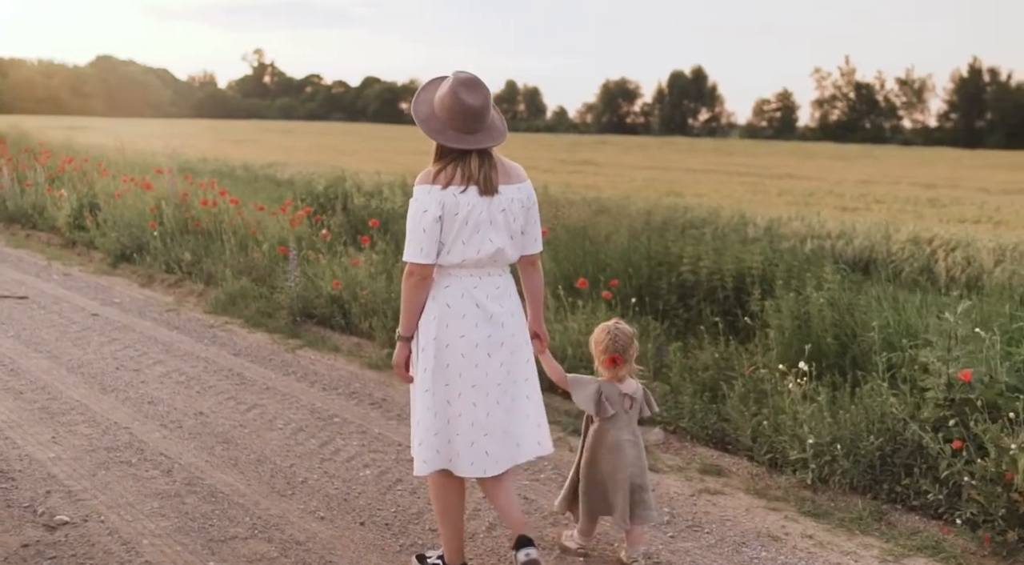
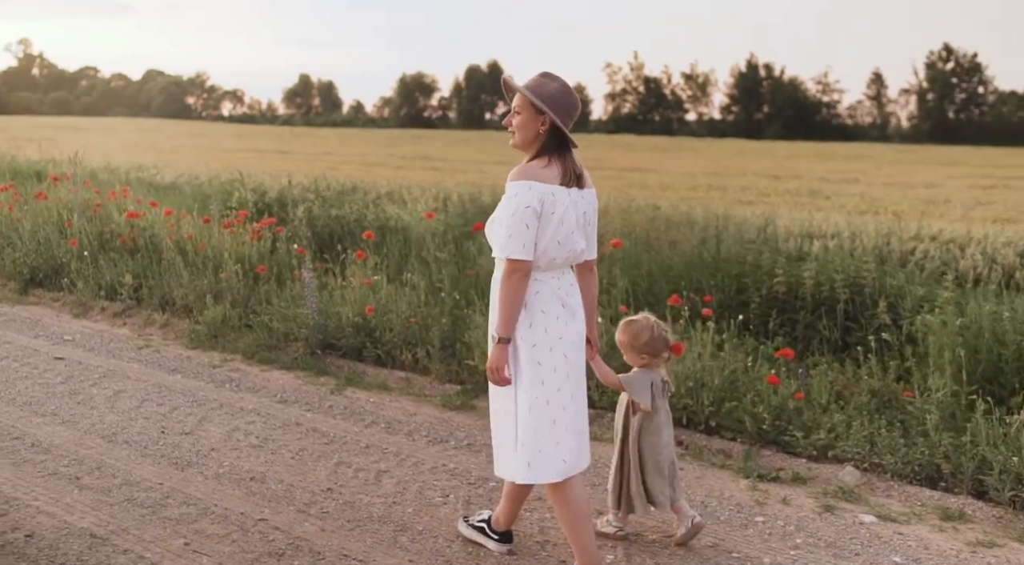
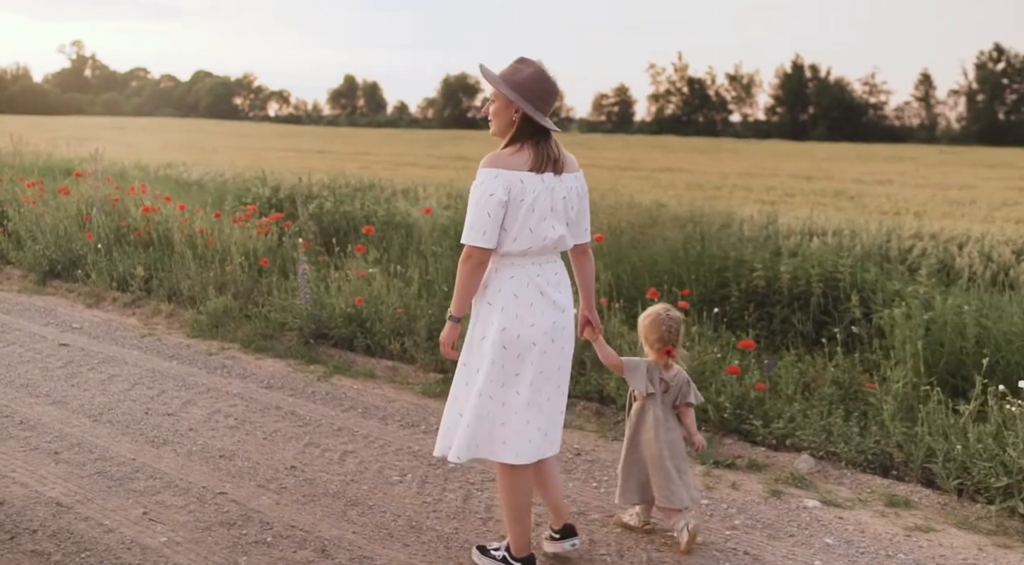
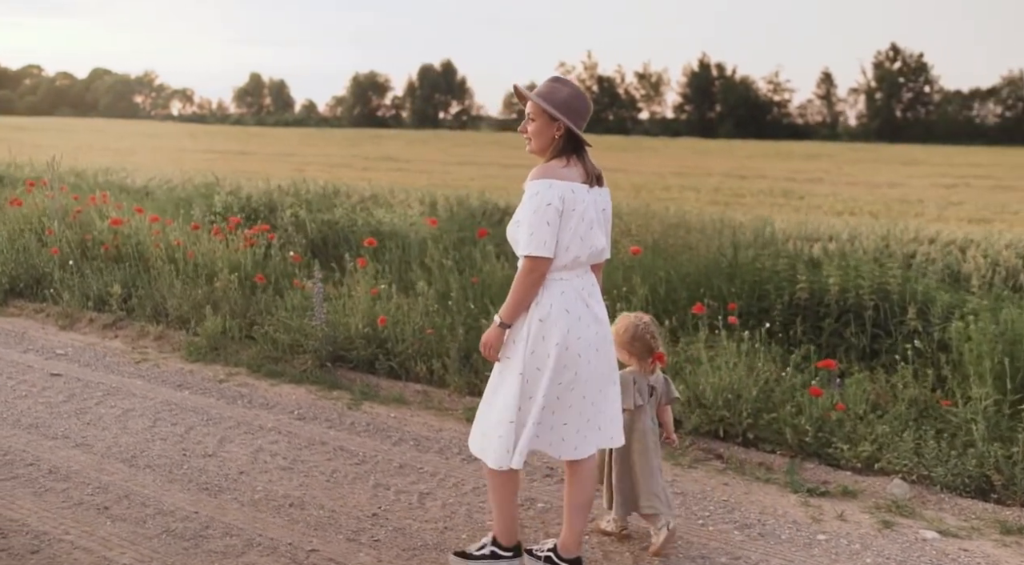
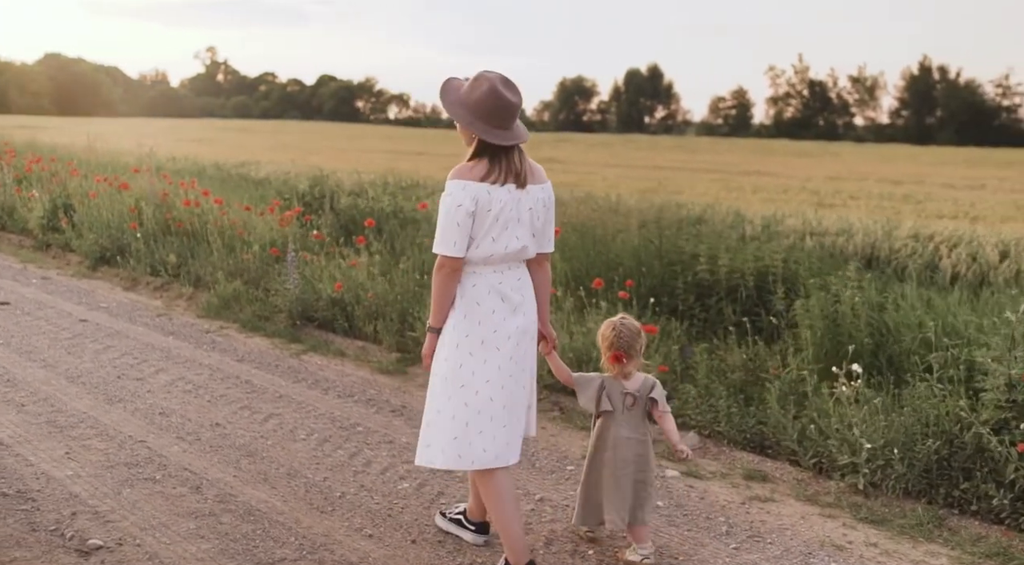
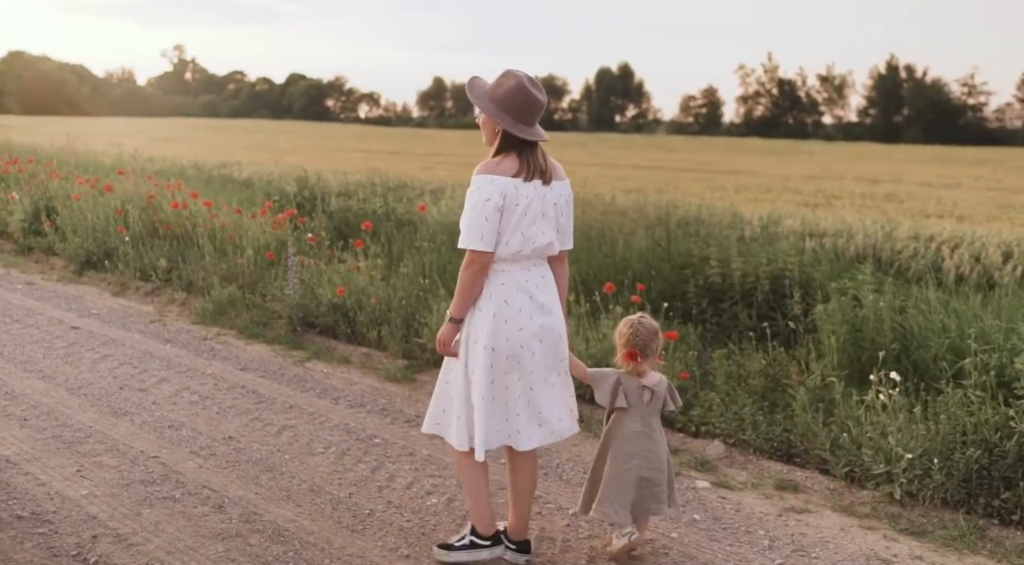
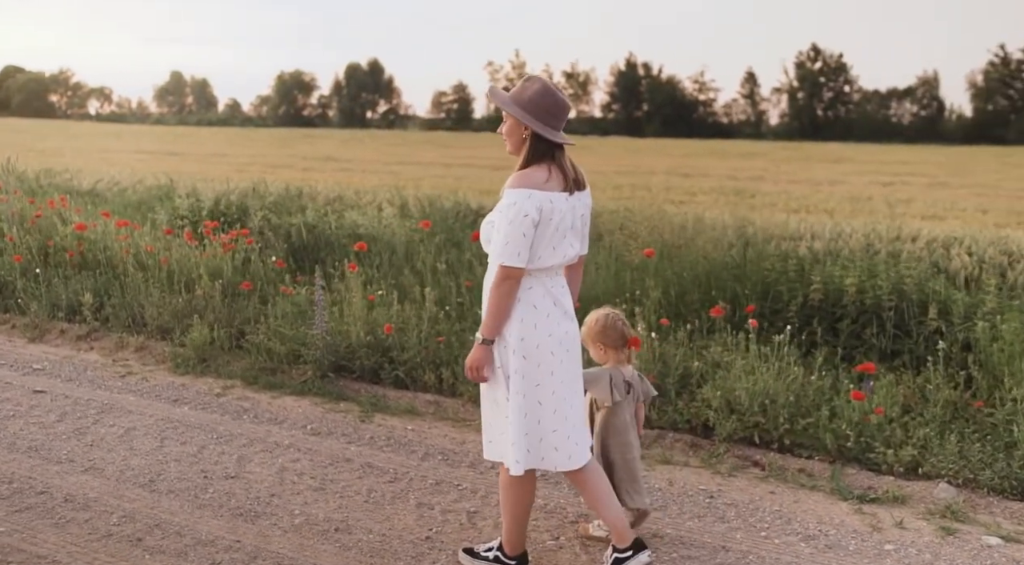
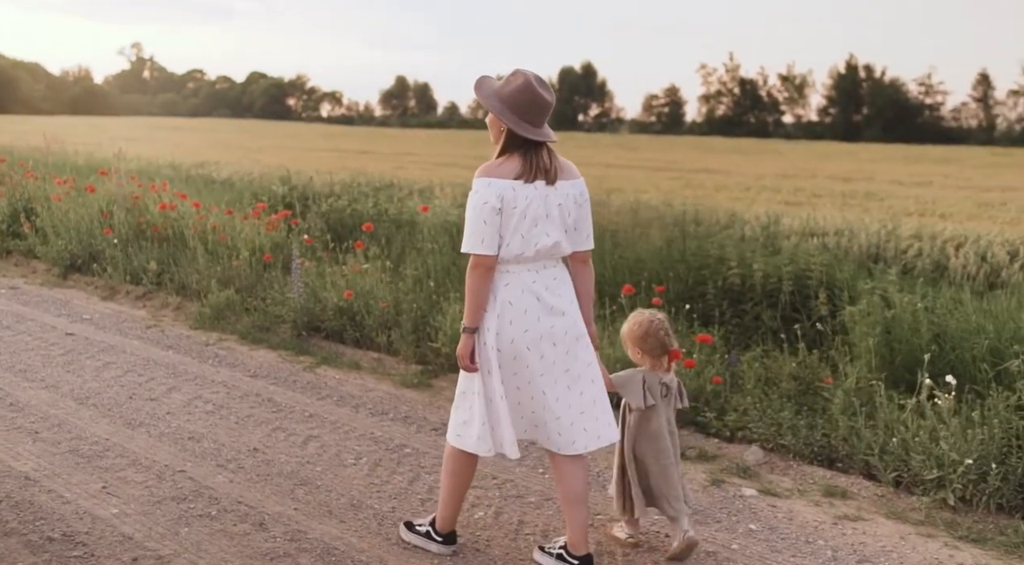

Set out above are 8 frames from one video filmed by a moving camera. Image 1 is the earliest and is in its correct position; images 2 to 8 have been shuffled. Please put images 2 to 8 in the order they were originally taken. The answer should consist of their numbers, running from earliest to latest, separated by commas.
5, 6, 8, 3, 2, 4, 7
